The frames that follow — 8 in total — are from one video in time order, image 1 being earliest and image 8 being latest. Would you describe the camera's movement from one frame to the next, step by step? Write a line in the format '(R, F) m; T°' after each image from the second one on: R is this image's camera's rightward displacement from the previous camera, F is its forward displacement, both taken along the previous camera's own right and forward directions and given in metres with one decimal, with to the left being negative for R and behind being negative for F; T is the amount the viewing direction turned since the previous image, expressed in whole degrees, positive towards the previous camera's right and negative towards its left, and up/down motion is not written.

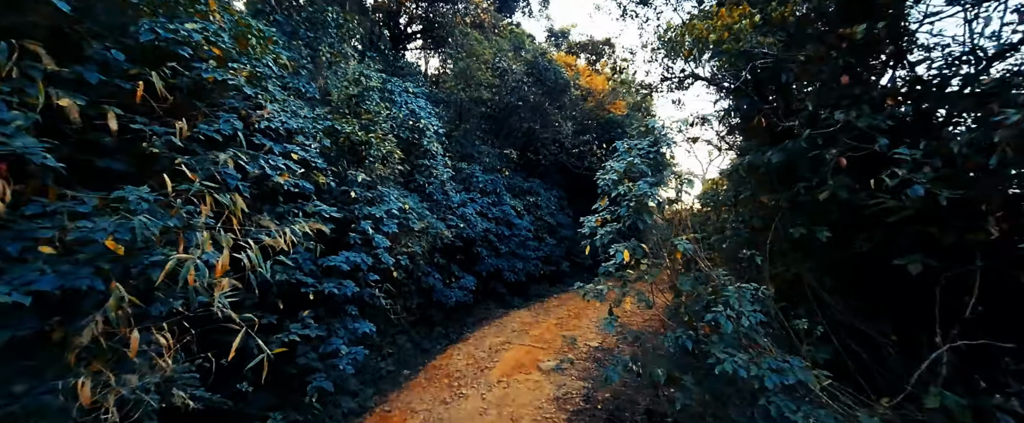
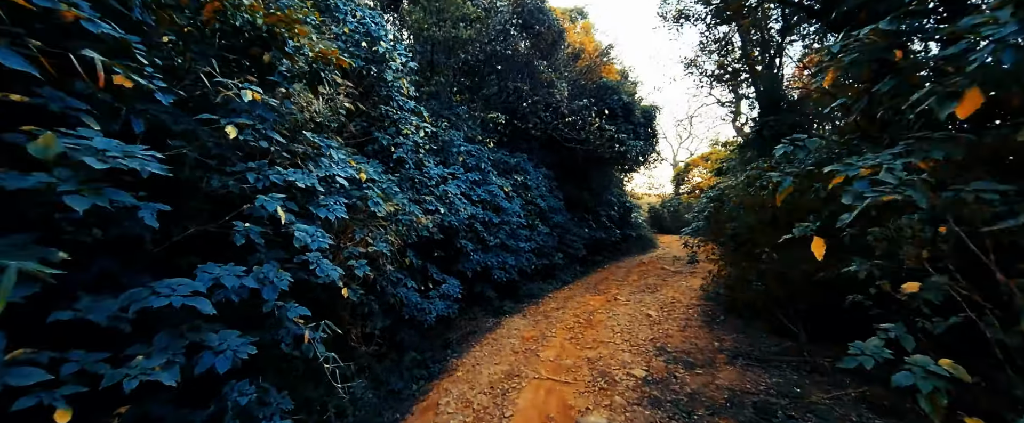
(-0.5, +1.6) m; +6°
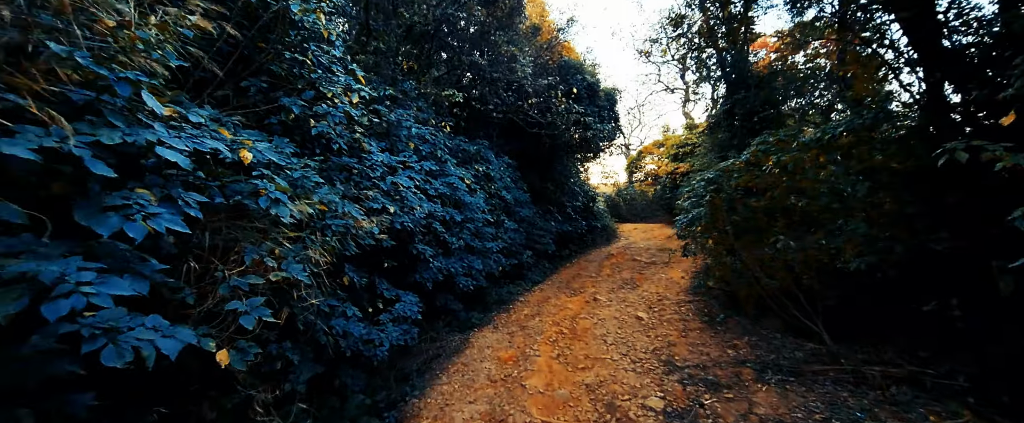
(-0.2, +0.9) m; +8°
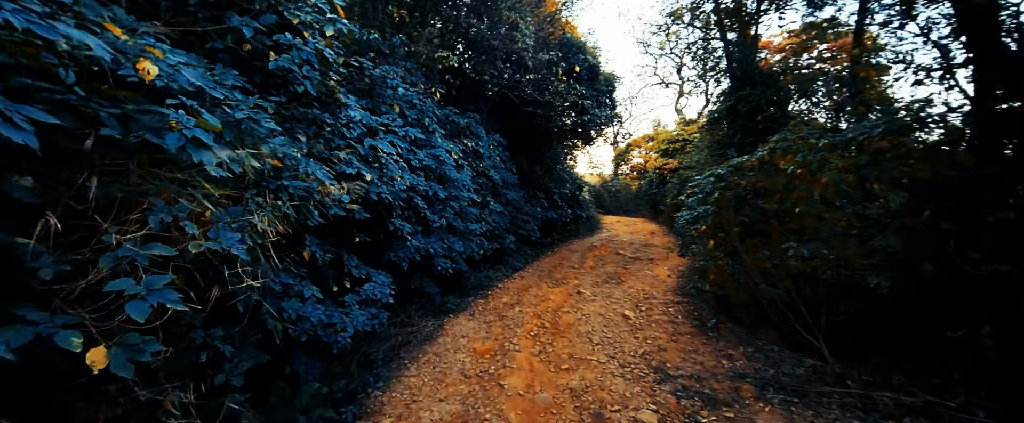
(-0.1, +0.4) m; +3°
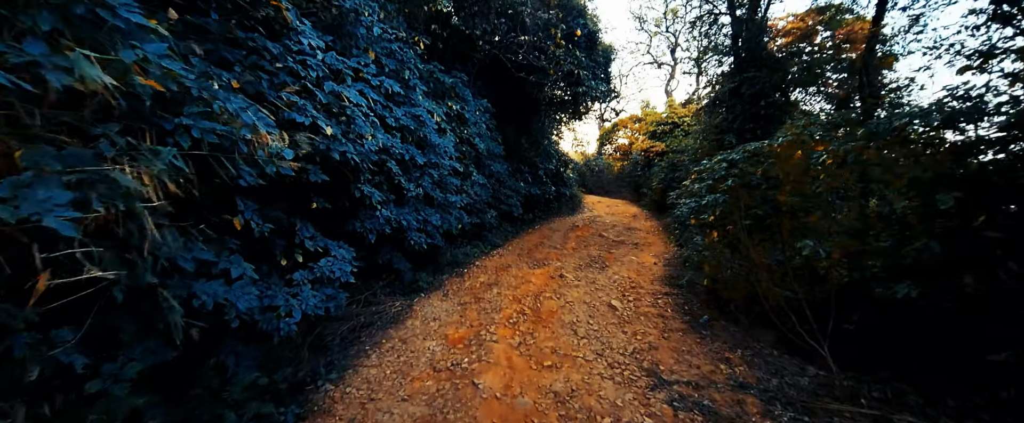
(-0.1, +0.5) m; +4°
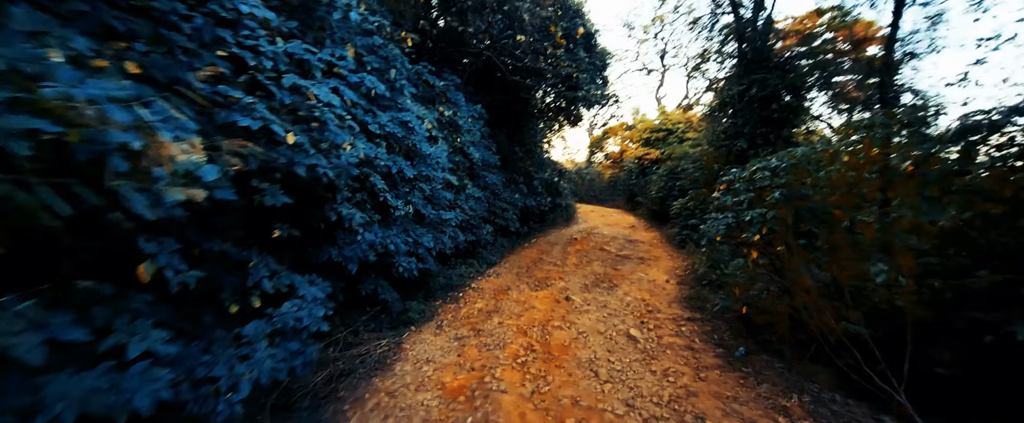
(-0.2, +0.6) m; +2°
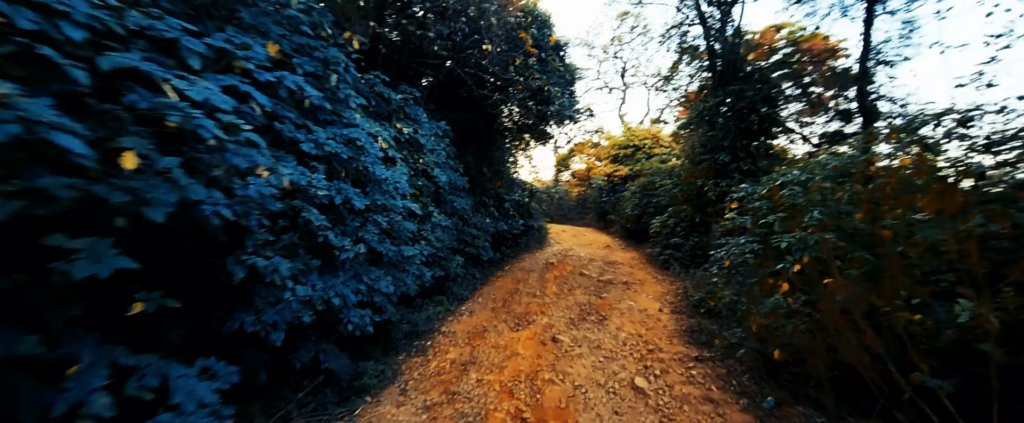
(-0.1, +0.7) m; +5°
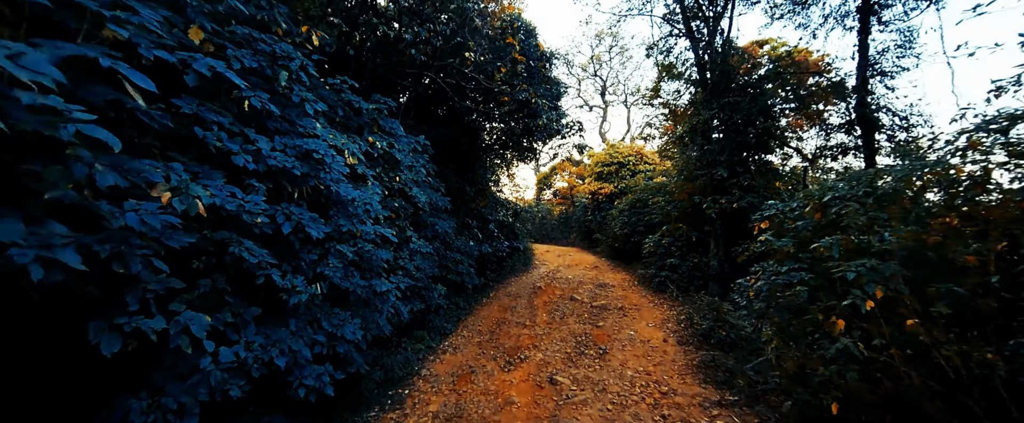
(-0.1, +0.5) m; +3°
